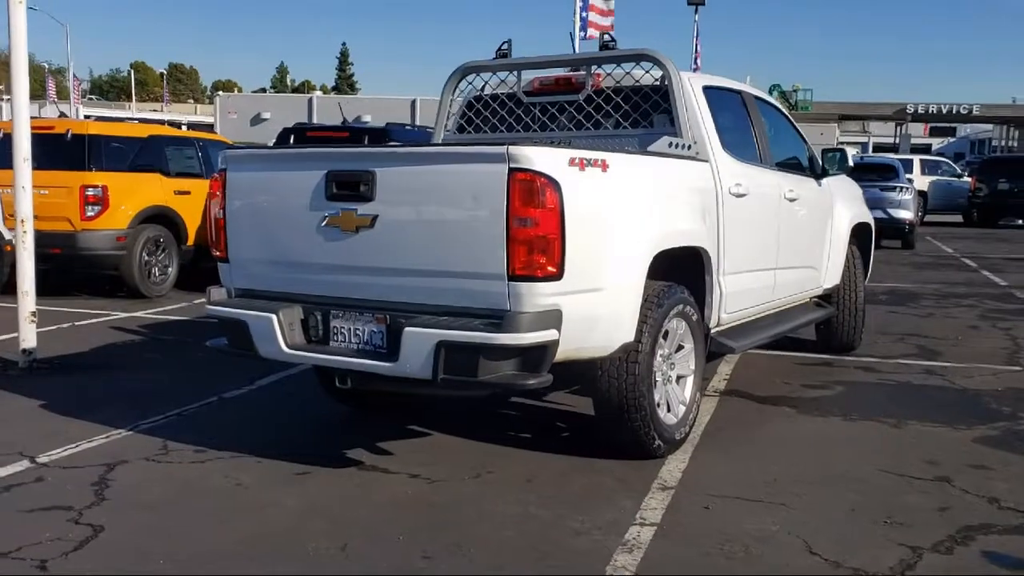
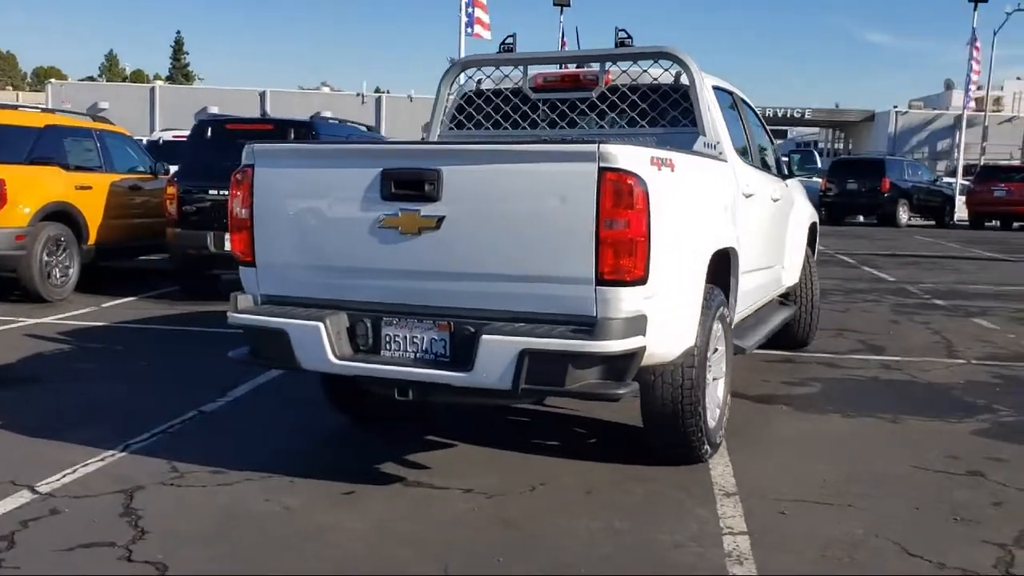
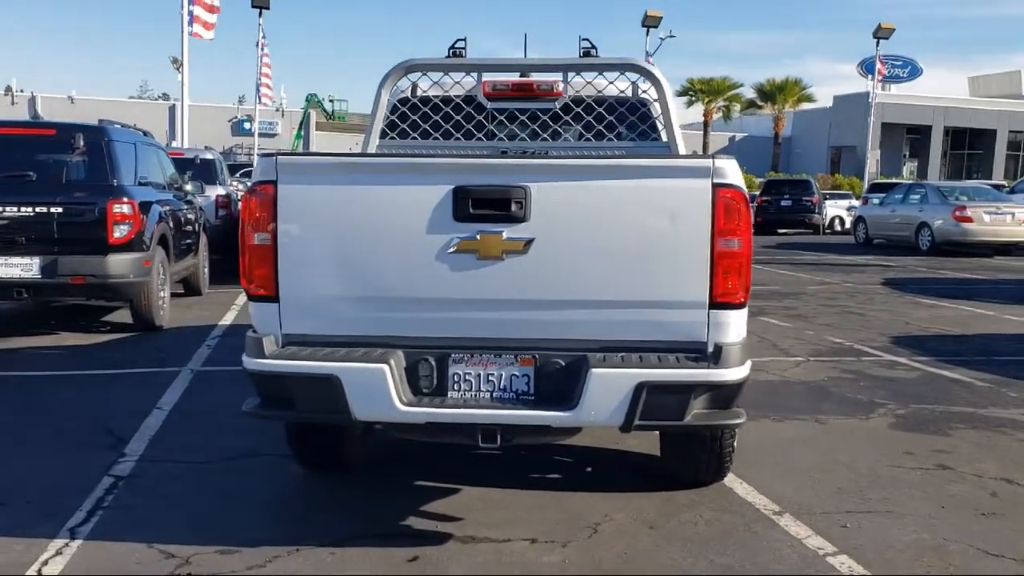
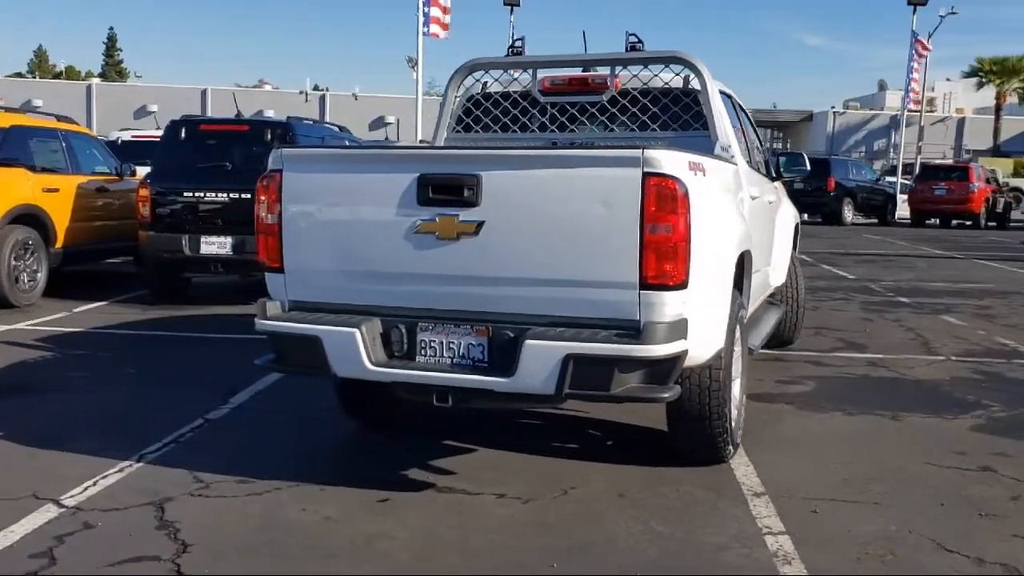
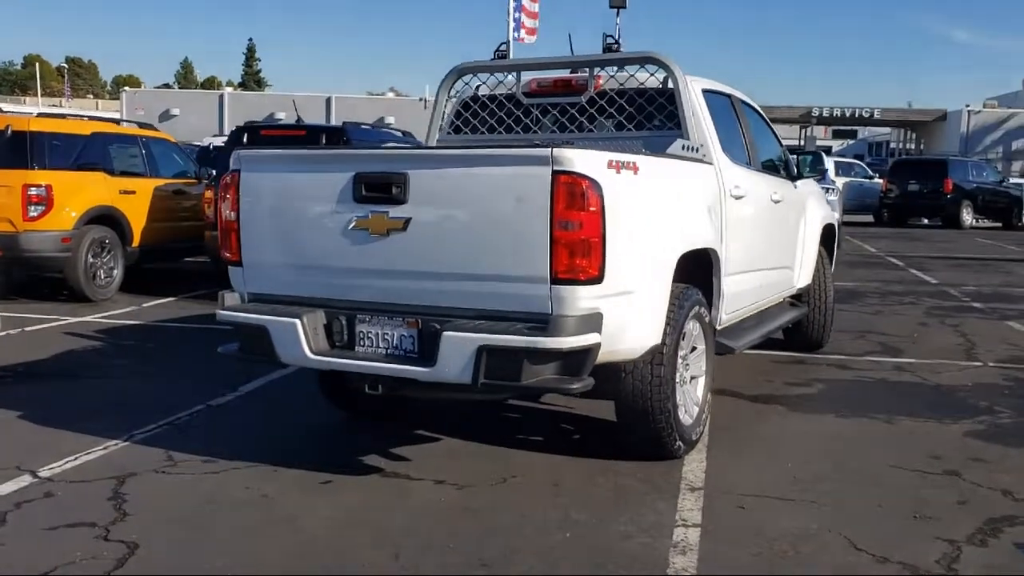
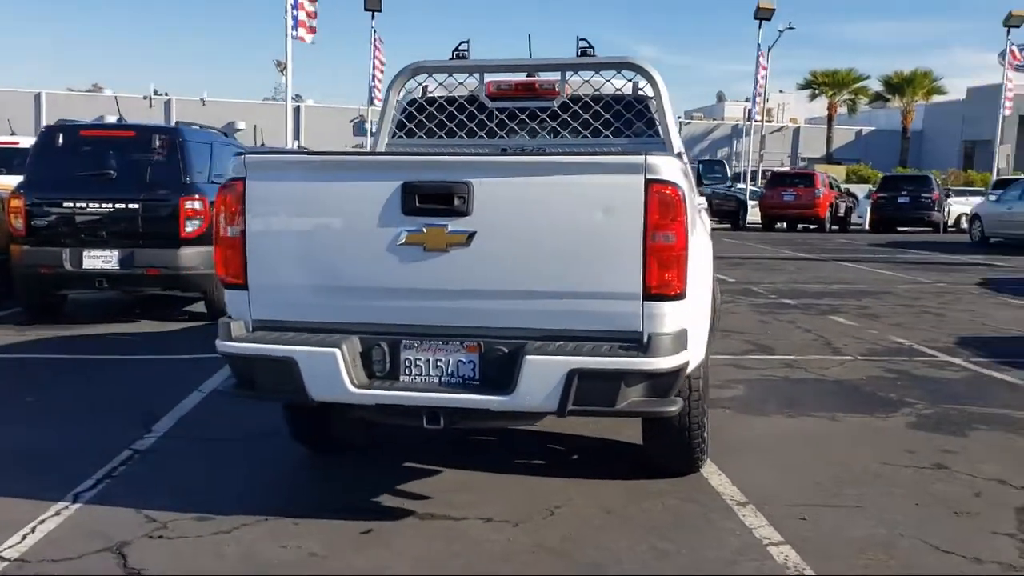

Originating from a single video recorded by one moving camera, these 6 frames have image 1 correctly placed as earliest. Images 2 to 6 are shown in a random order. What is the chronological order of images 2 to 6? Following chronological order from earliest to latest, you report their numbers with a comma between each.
5, 2, 4, 6, 3
